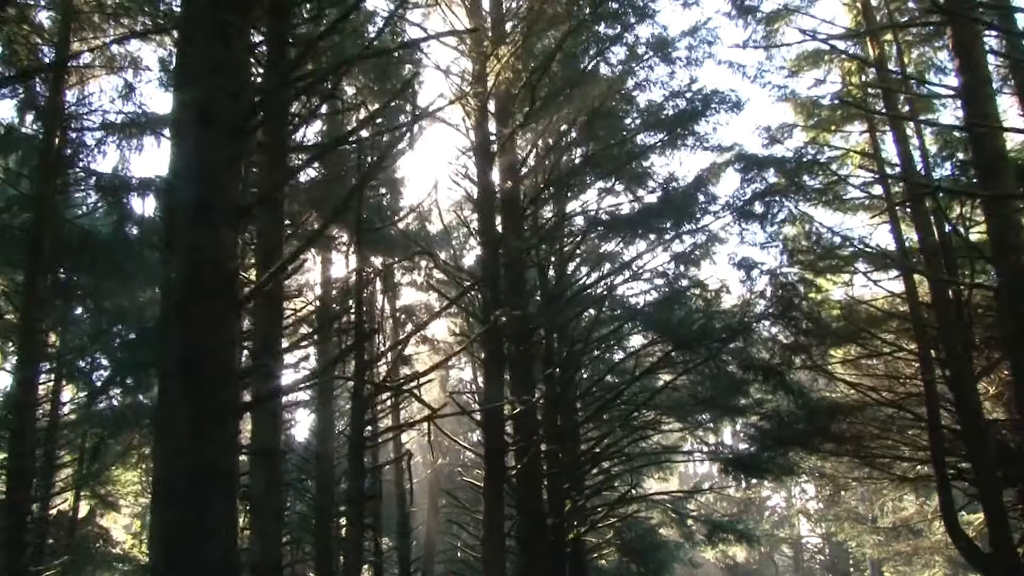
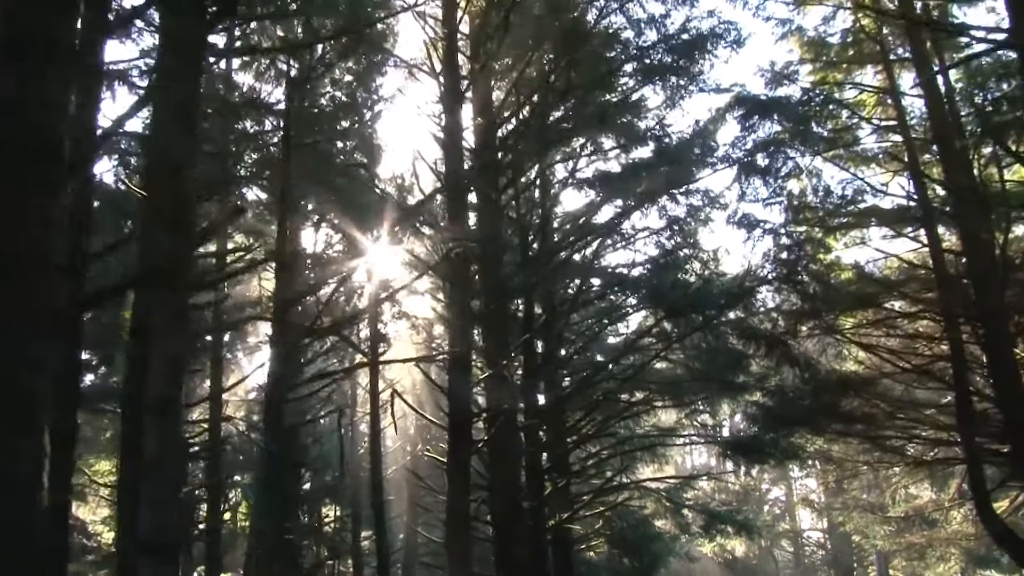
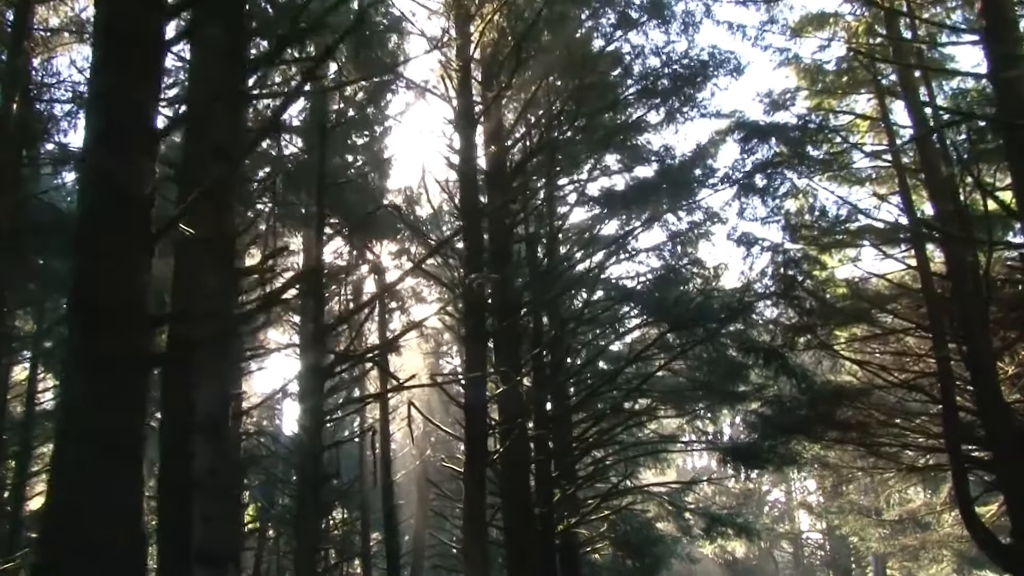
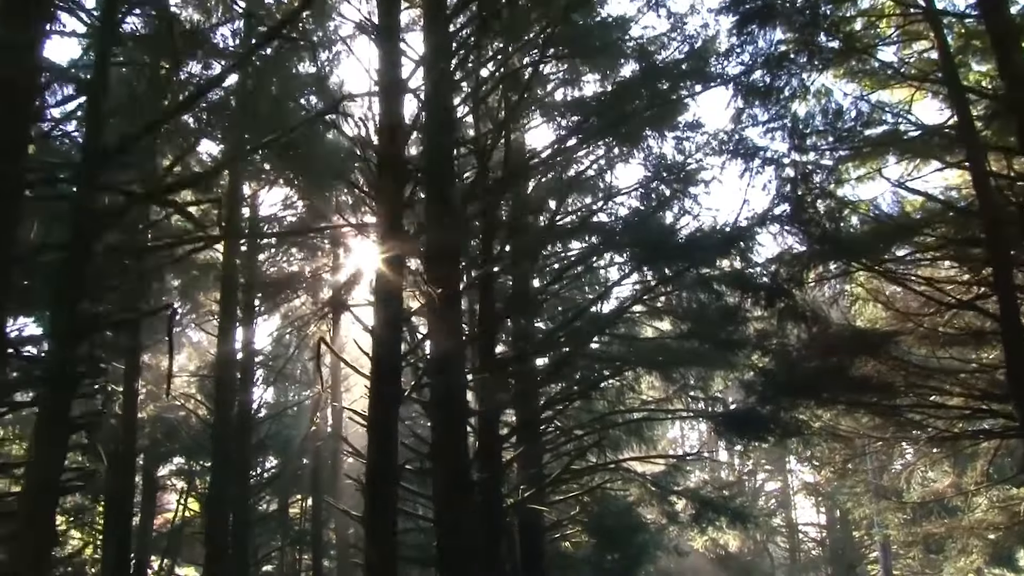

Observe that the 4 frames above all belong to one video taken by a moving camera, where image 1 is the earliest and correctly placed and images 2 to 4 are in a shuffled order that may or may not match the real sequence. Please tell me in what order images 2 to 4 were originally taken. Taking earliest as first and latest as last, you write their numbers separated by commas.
3, 2, 4
